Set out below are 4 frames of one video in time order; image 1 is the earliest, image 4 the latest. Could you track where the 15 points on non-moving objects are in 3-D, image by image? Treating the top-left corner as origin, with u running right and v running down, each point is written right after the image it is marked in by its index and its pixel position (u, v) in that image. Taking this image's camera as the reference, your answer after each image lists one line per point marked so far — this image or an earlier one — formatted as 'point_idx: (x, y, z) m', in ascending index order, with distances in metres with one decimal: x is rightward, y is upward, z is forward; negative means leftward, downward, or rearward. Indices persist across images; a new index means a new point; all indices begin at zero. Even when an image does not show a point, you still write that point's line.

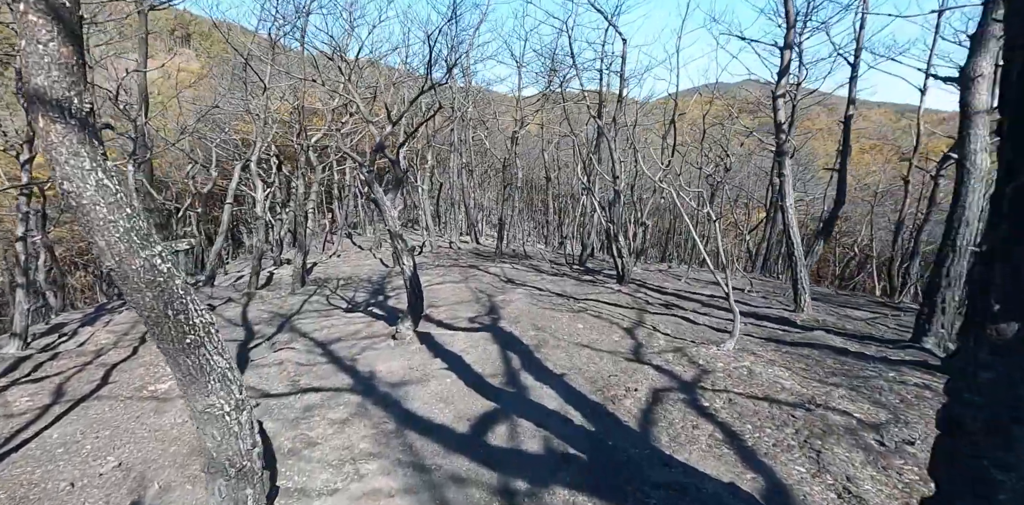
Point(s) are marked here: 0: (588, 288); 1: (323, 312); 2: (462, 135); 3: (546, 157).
0: (+1.2, -0.6, +7.6) m
1: (-3.1, -1.0, +7.6) m
2: (-1.9, +4.6, +18.5) m
3: (+1.1, +3.2, +15.9) m
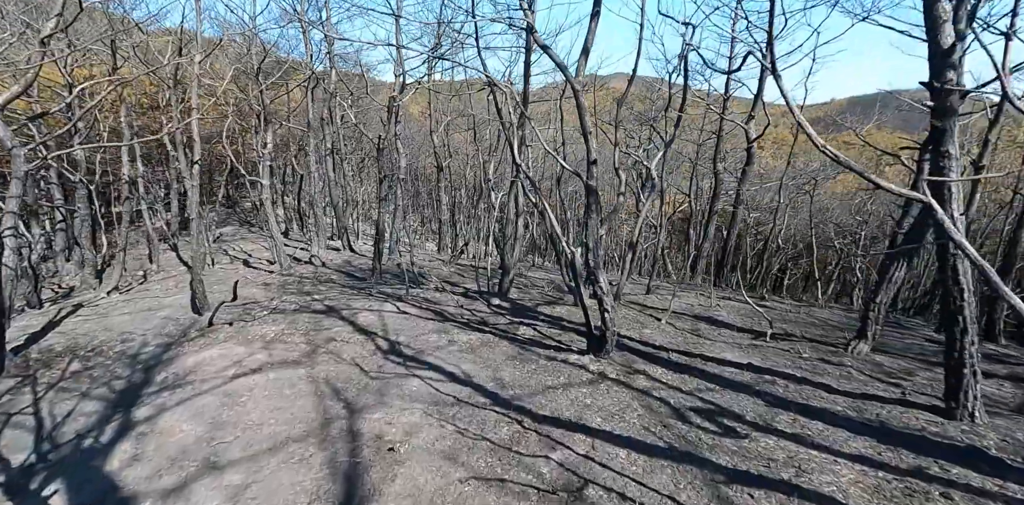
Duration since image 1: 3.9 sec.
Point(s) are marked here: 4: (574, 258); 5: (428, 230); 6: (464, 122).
0: (+0.3, -1.0, +4.1) m
1: (-3.9, -1.6, +3.2) m
2: (-5.6, +4.1, +13.8) m
3: (-1.9, +2.9, +12.0) m
4: (+0.6, -0.1, +4.6) m
5: (-2.8, +0.8, +15.7) m
6: (-1.6, +4.5, +16.0) m
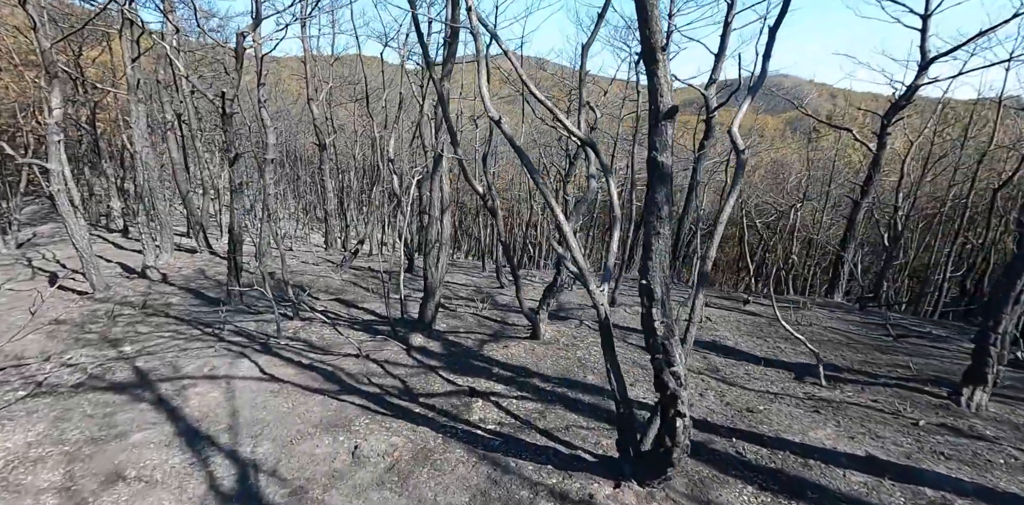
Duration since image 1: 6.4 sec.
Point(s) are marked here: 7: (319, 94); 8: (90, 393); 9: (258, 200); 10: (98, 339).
0: (+0.2, -1.3, +2.1) m
1: (-3.6, -2.1, +0.3) m
2: (-7.8, +3.9, +10.1) m
3: (-3.8, +2.8, +9.2) m
4: (+0.4, -0.3, +2.5) m
5: (-5.4, +0.7, +12.6) m
6: (-4.4, +4.5, +13.0) m
7: (-4.1, +3.4, +10.0) m
8: (-3.7, -1.2, +4.1) m
9: (-5.1, +1.0, +9.5) m
10: (-5.3, -1.0, +5.9) m
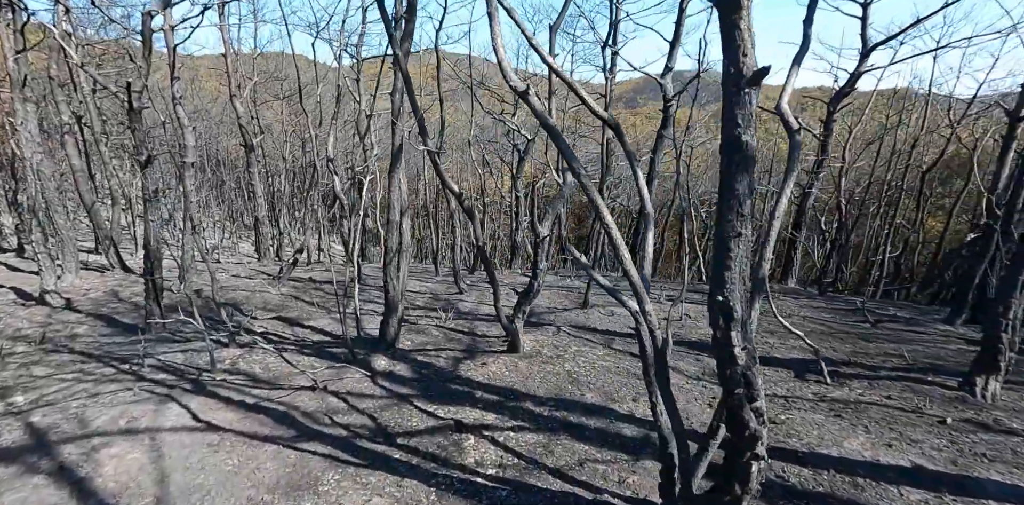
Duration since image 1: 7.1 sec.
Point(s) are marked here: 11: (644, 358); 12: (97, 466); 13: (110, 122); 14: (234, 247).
0: (+0.4, -1.3, +1.7) m
1: (-3.2, -2.4, -0.6) m
2: (-8.8, +3.4, +8.6) m
3: (-4.7, +2.5, +8.2) m
4: (+0.4, -0.3, +2.1) m
5: (-6.5, +0.4, +11.4) m
6: (-5.8, +4.2, +11.9) m
7: (-5.1, +3.1, +9.0) m
8: (-3.8, -1.4, +3.2) m
9: (-5.9, +0.7, +8.3) m
10: (-5.5, -1.4, +4.8) m
11: (+0.4, -0.4, +2.1) m
12: (-2.7, -1.3, +3.0) m
13: (-10.0, +3.1, +11.8) m
14: (-5.8, -0.1, +10.0) m
